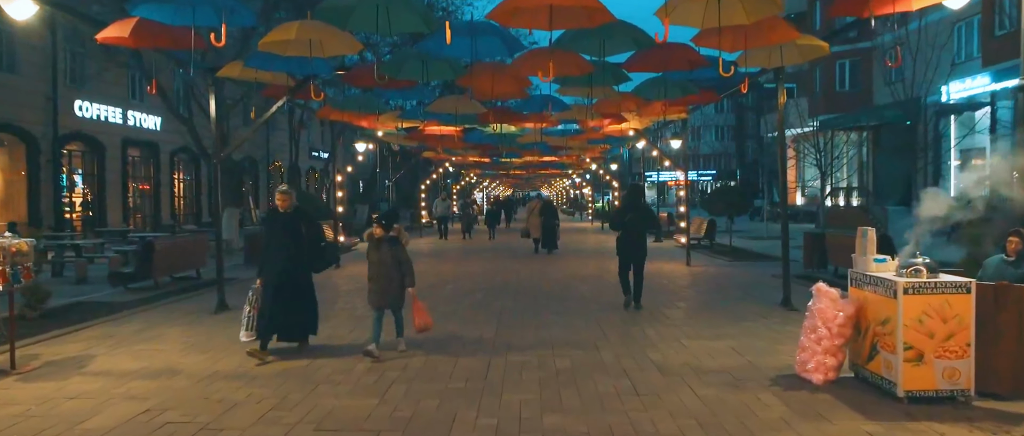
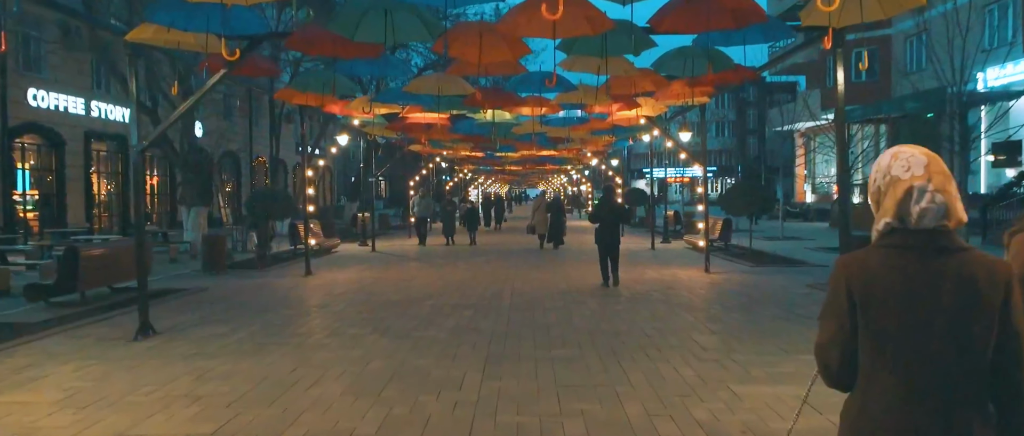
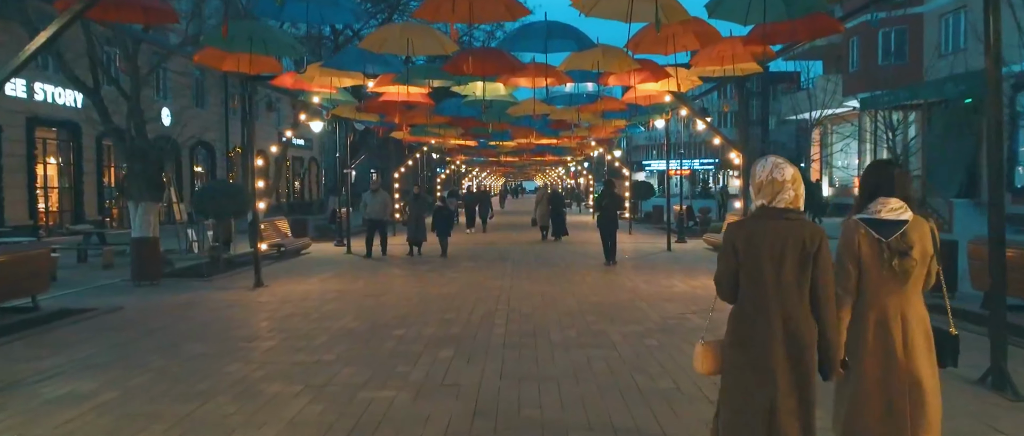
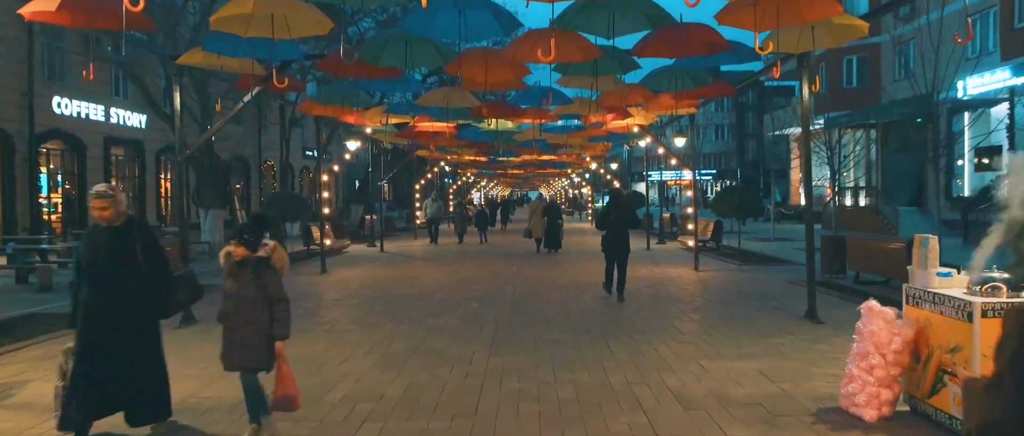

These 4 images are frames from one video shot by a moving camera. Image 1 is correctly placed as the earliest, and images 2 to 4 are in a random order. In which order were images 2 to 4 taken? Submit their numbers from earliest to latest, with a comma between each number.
4, 2, 3
